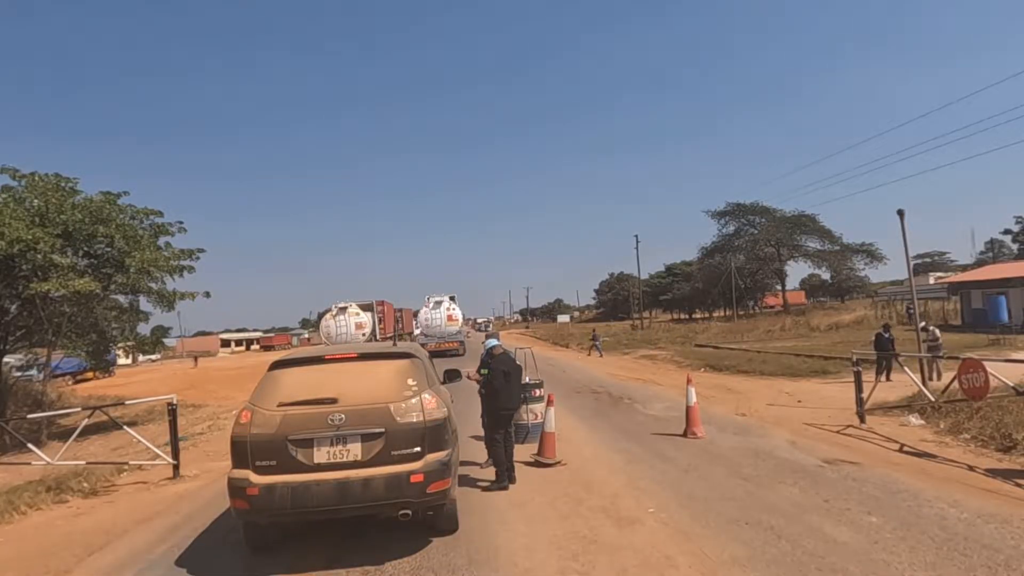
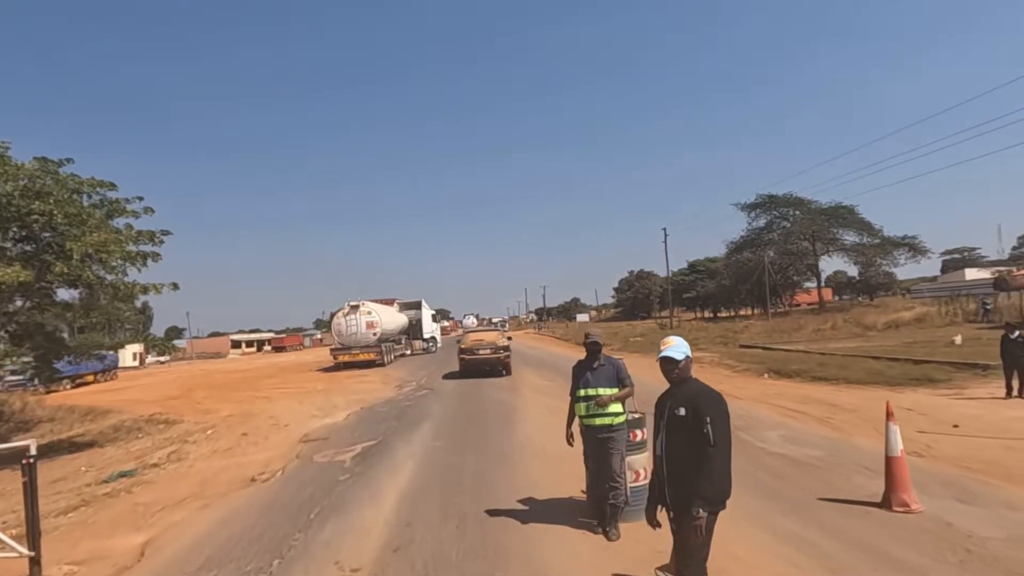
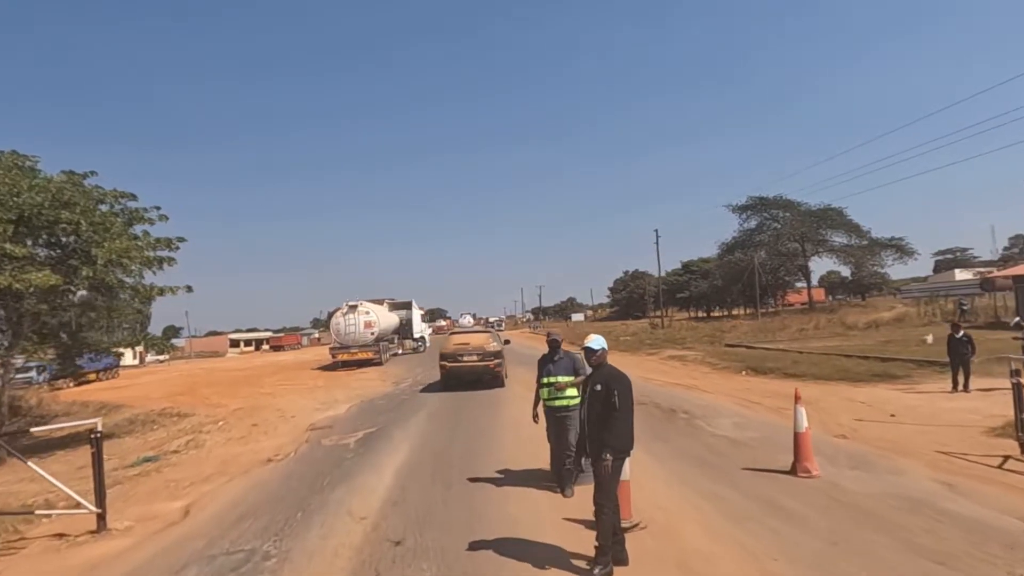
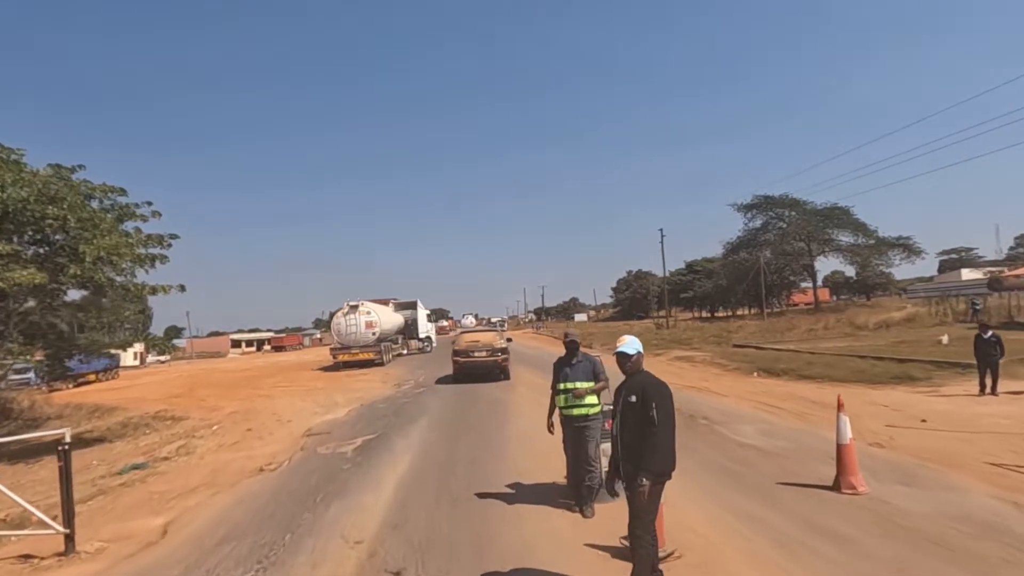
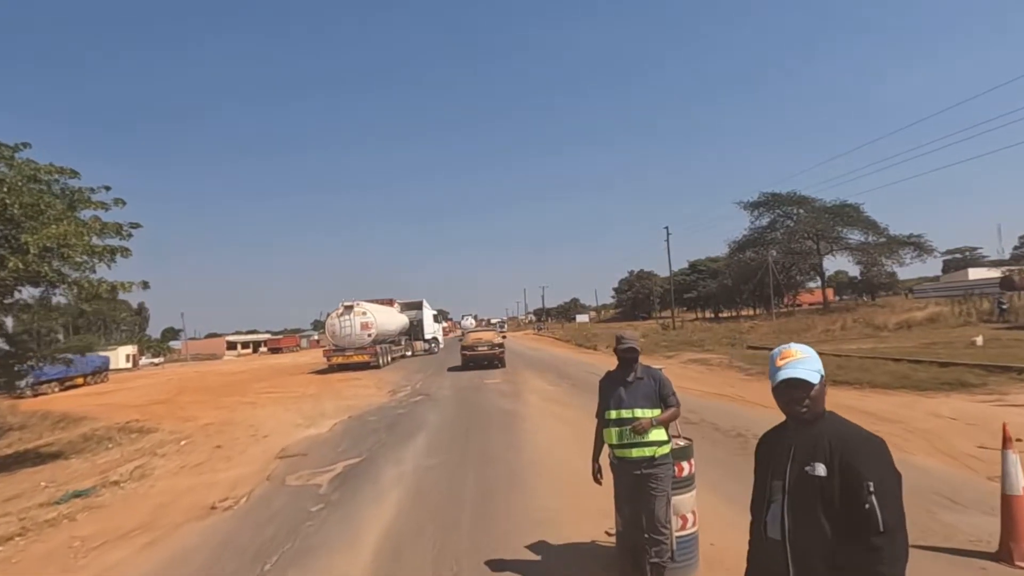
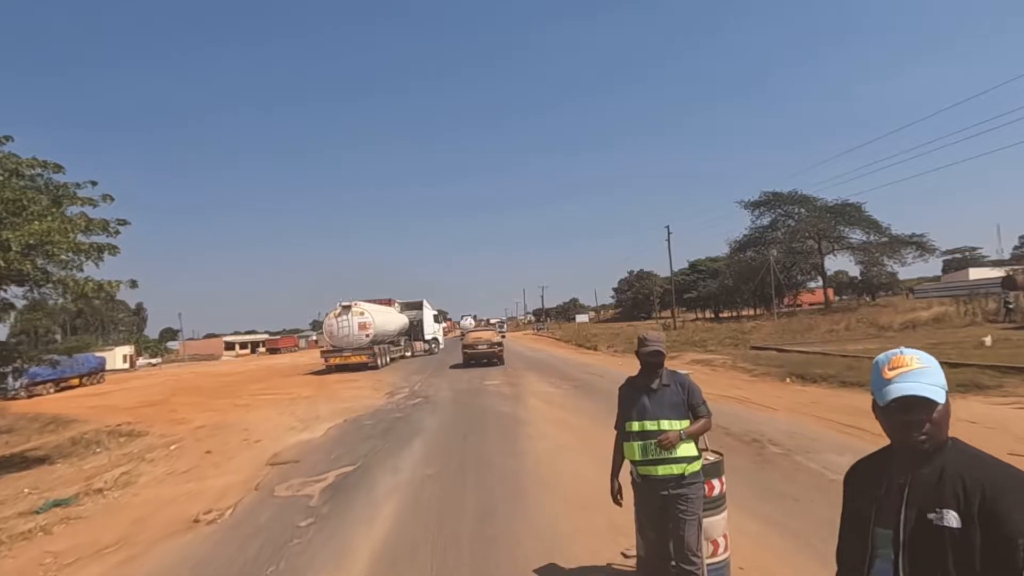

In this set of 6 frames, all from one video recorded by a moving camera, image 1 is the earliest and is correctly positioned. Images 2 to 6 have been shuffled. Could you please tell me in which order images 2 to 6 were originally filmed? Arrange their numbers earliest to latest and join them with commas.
3, 4, 2, 5, 6
